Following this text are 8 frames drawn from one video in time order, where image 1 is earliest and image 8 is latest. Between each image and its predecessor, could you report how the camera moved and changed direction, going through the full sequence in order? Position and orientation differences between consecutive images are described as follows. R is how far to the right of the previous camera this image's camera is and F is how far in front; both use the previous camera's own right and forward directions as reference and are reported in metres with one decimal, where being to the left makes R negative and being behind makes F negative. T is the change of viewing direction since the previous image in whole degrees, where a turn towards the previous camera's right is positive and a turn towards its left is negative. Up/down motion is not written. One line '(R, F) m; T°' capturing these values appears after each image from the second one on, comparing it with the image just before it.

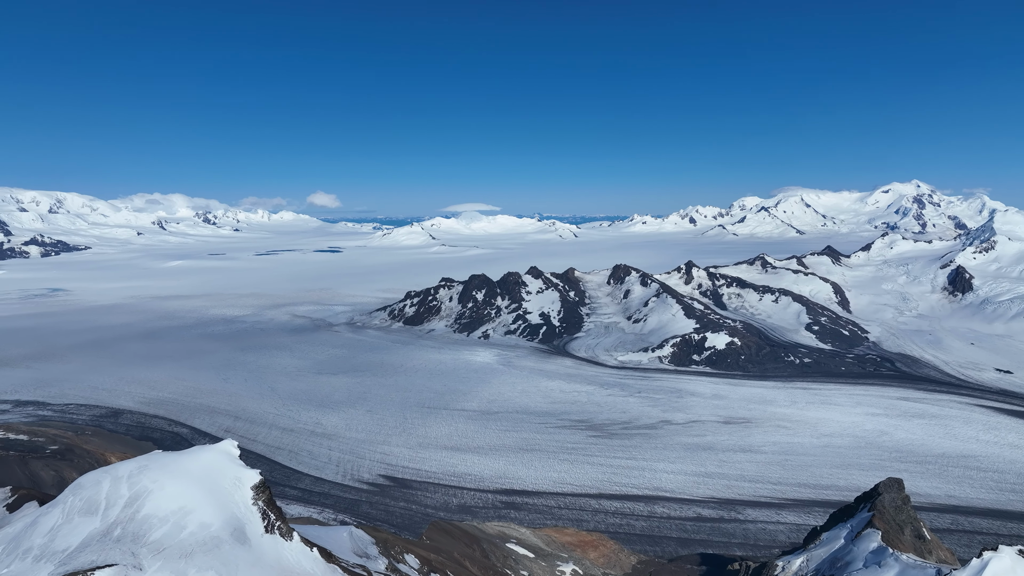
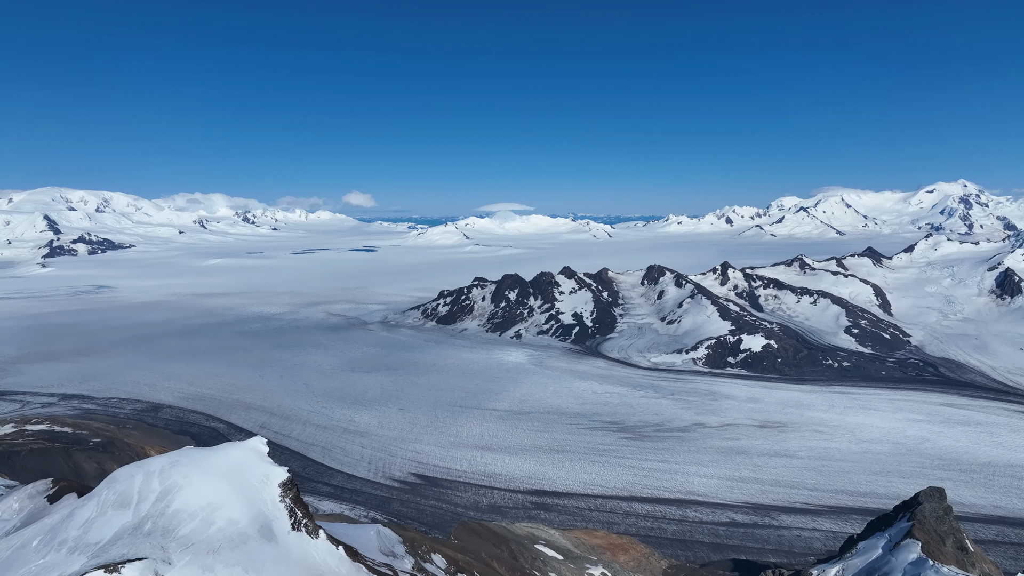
(-2.0, +0.1) m; -2°
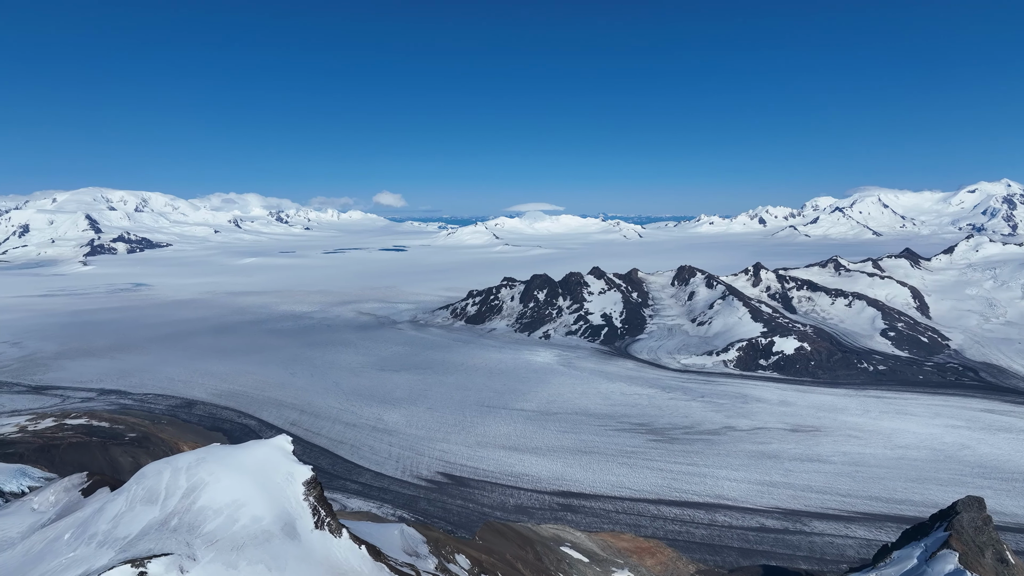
(-1.7, +0.1) m; -2°
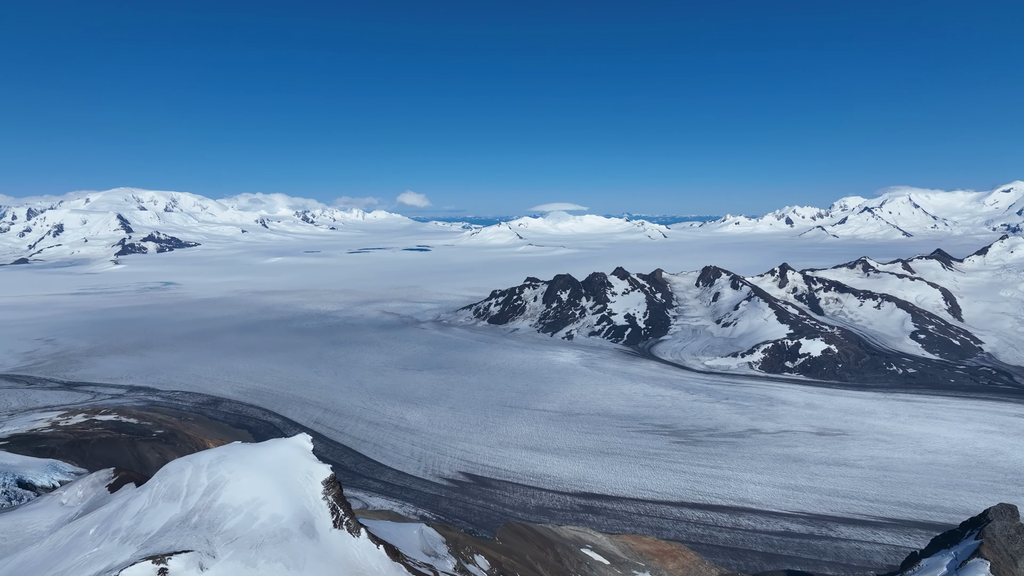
(-1.4, 0.0) m; -1°
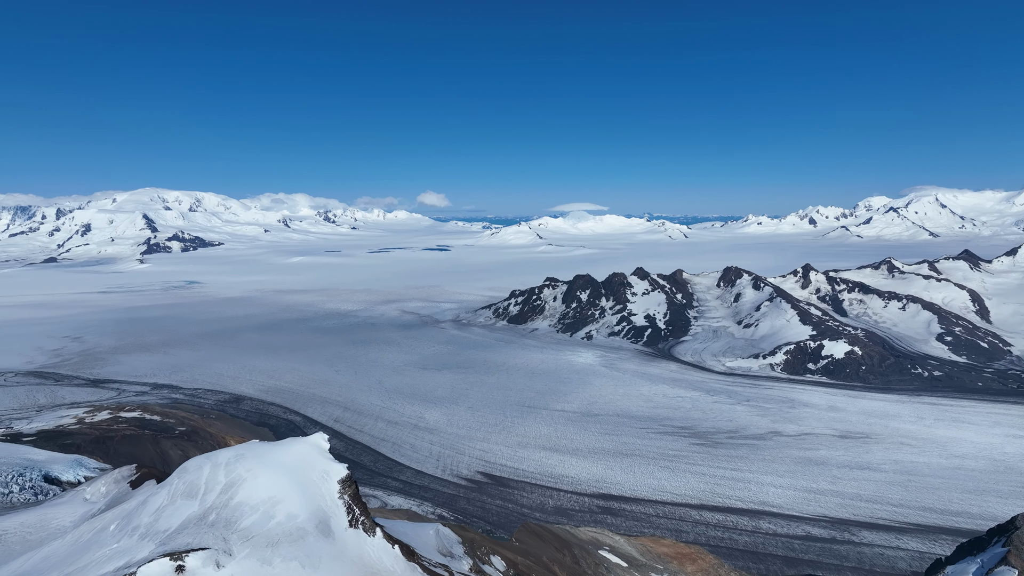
(-1.2, 0.0) m; -1°
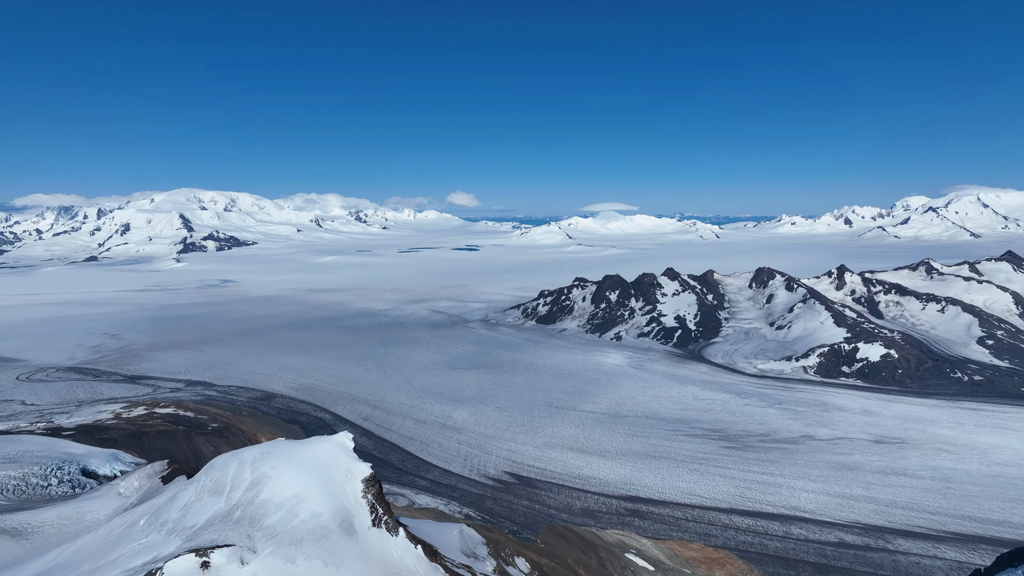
(-1.8, 0.0) m; -2°
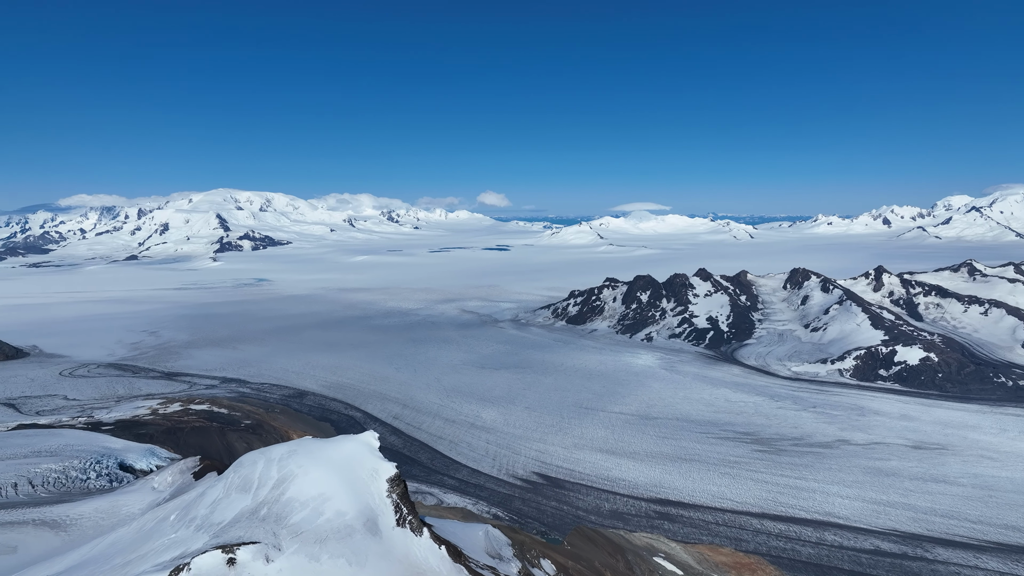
(-1.8, -0.1) m; -2°
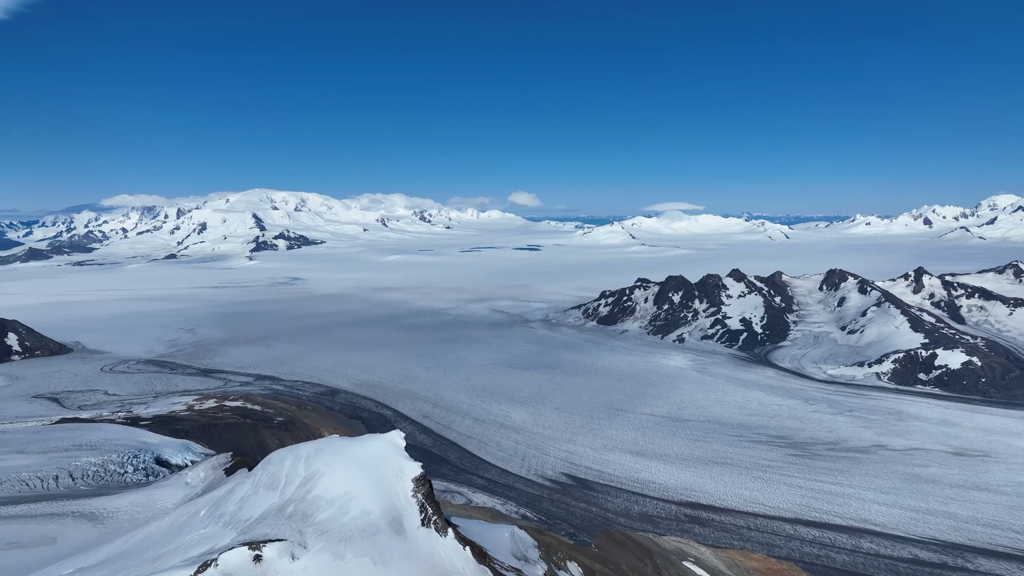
(-1.9, -0.1) m; -2°
